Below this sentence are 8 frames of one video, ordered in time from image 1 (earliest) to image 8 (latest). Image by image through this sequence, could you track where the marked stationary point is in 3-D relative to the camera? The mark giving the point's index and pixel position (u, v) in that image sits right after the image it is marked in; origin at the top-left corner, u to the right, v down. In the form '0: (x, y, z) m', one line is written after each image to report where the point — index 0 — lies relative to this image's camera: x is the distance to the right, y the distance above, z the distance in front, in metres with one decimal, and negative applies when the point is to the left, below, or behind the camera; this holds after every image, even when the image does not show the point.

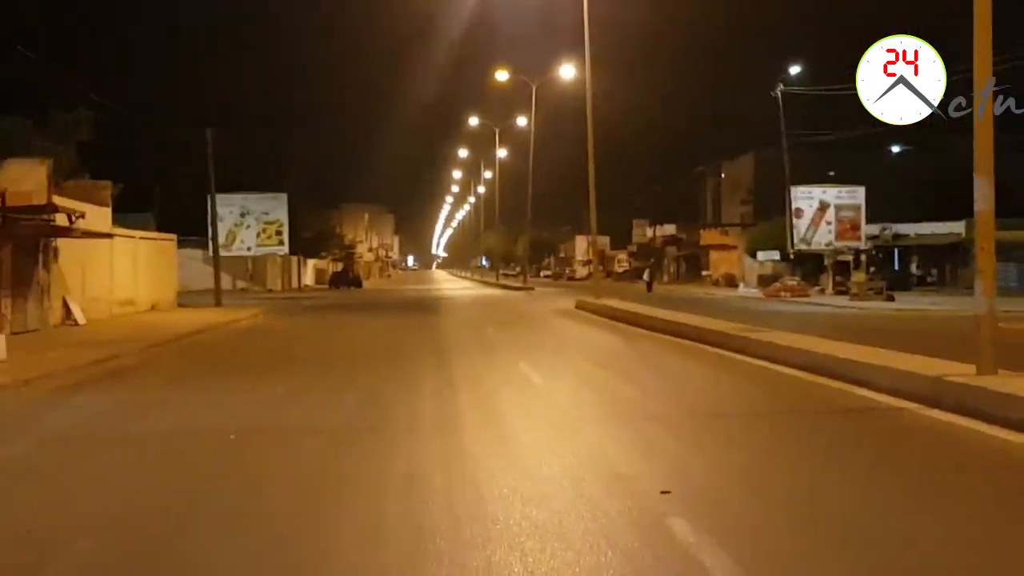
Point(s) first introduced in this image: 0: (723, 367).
0: (+3.5, -1.4, +19.6) m
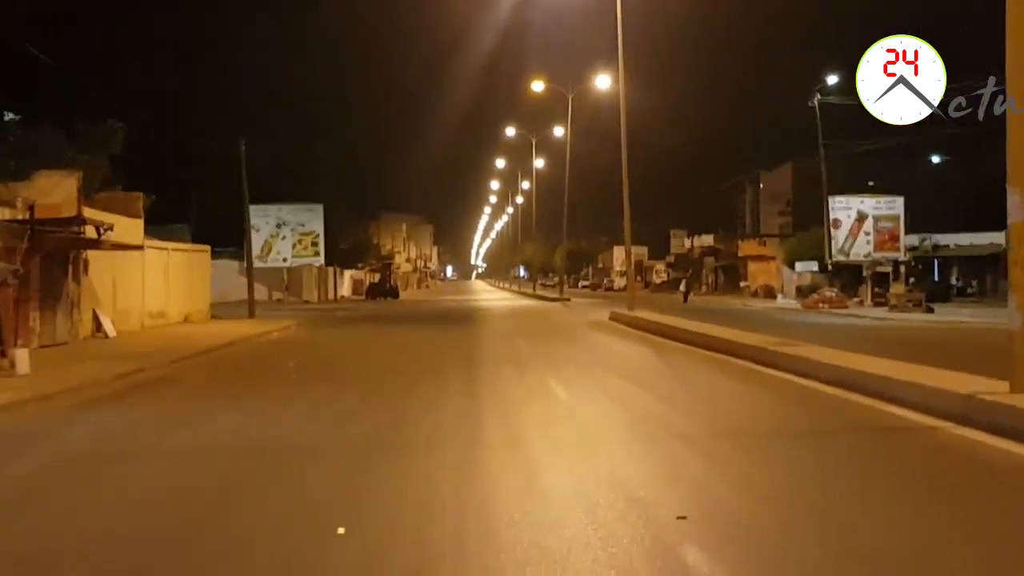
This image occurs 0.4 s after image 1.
0: (+3.9, -1.6, +19.1) m
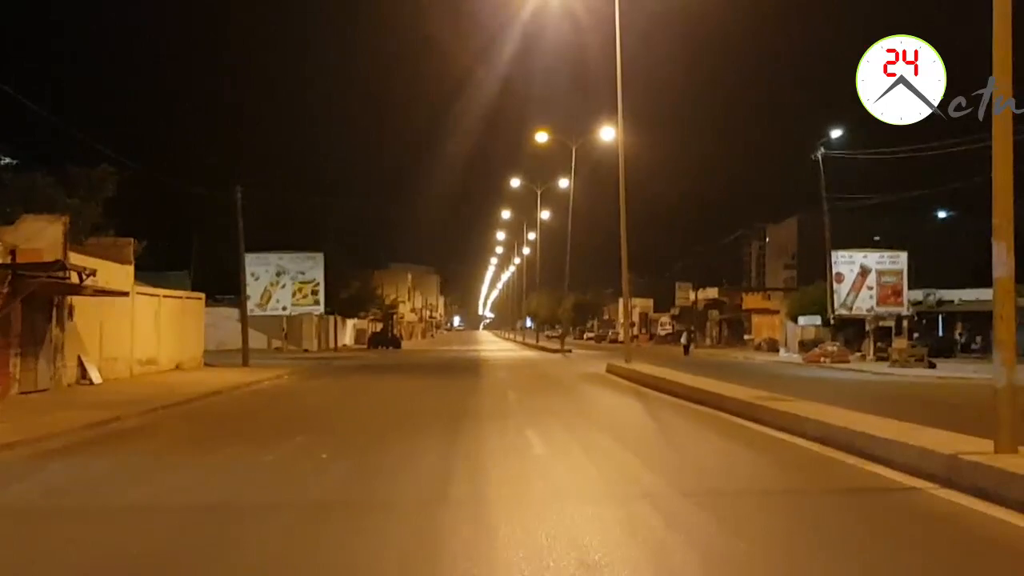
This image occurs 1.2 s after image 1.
0: (+3.6, -2.4, +18.6) m
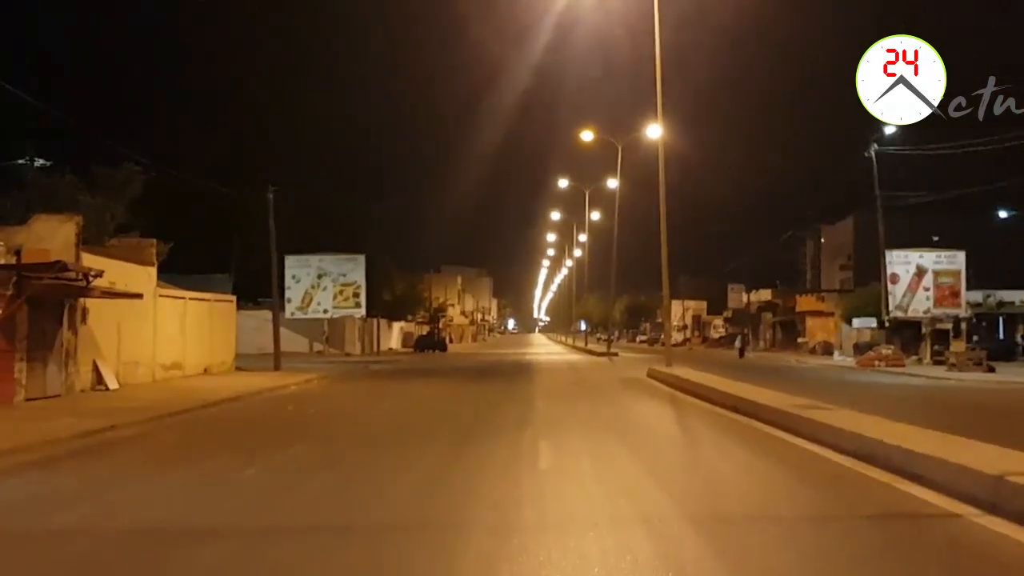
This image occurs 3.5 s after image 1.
0: (+3.7, -2.4, +17.1) m
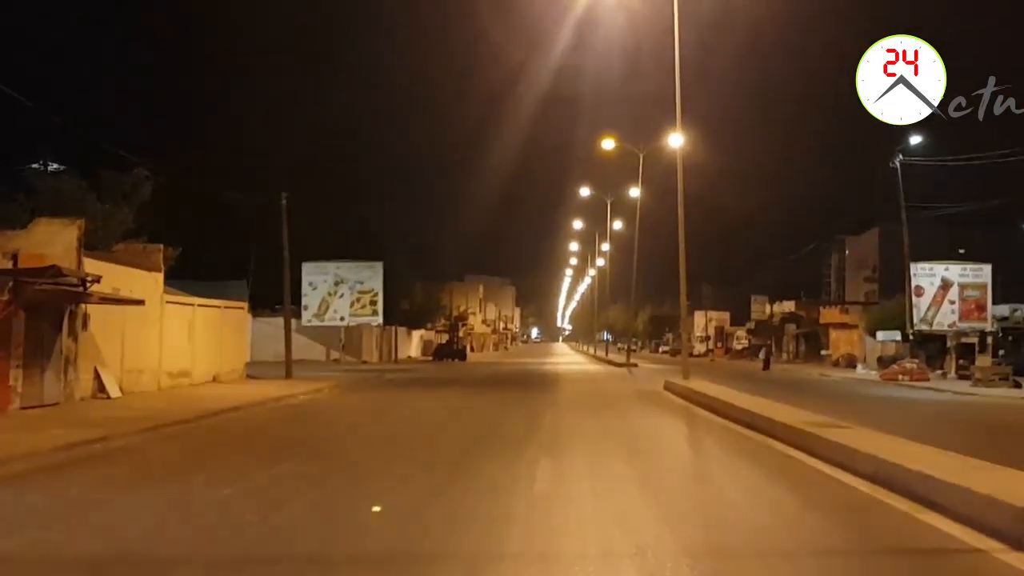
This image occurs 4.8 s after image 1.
0: (+3.7, -2.6, +16.2) m
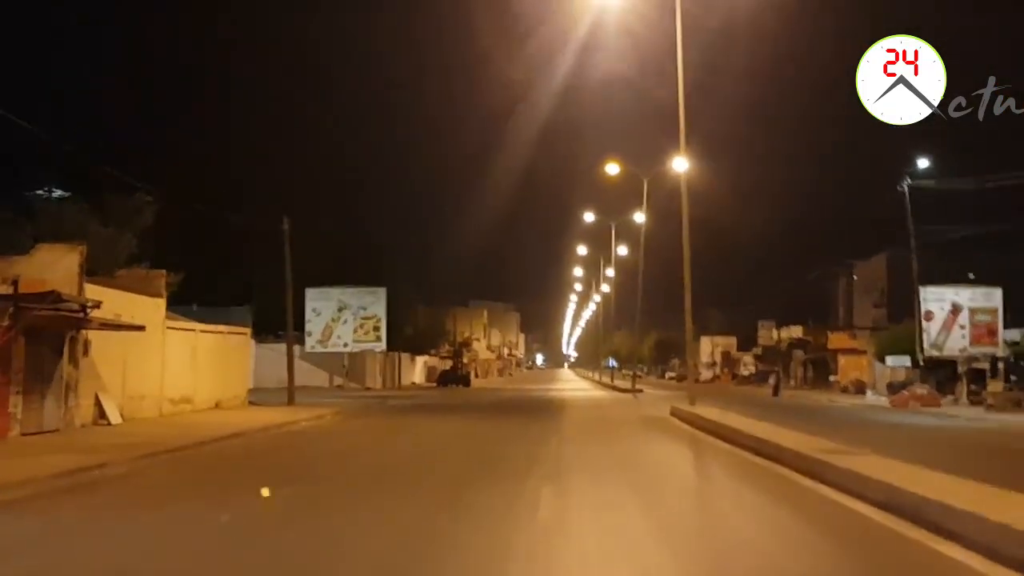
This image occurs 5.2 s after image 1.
0: (+3.7, -2.9, +16.0) m
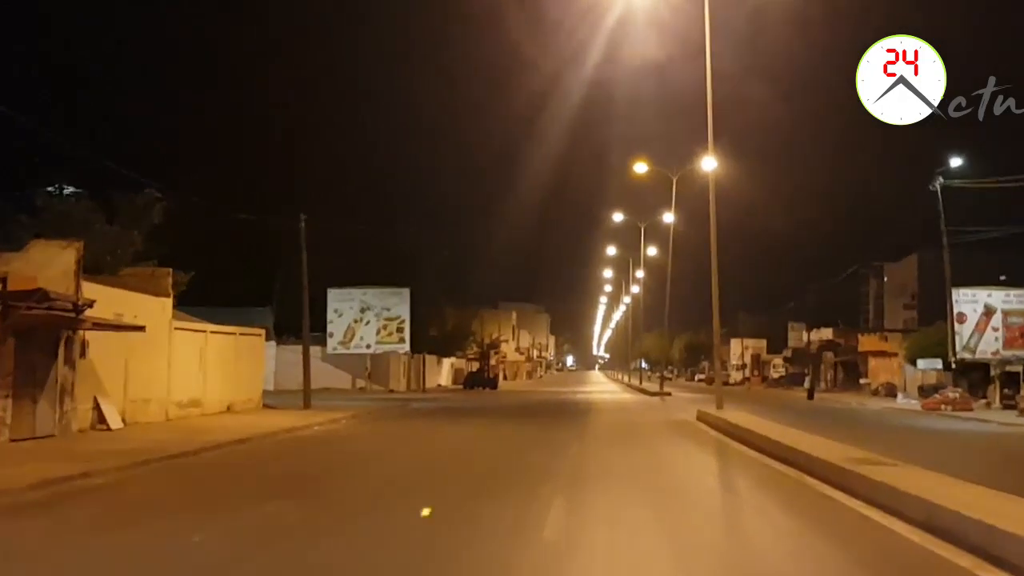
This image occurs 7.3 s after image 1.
0: (+3.8, -2.9, +14.5) m
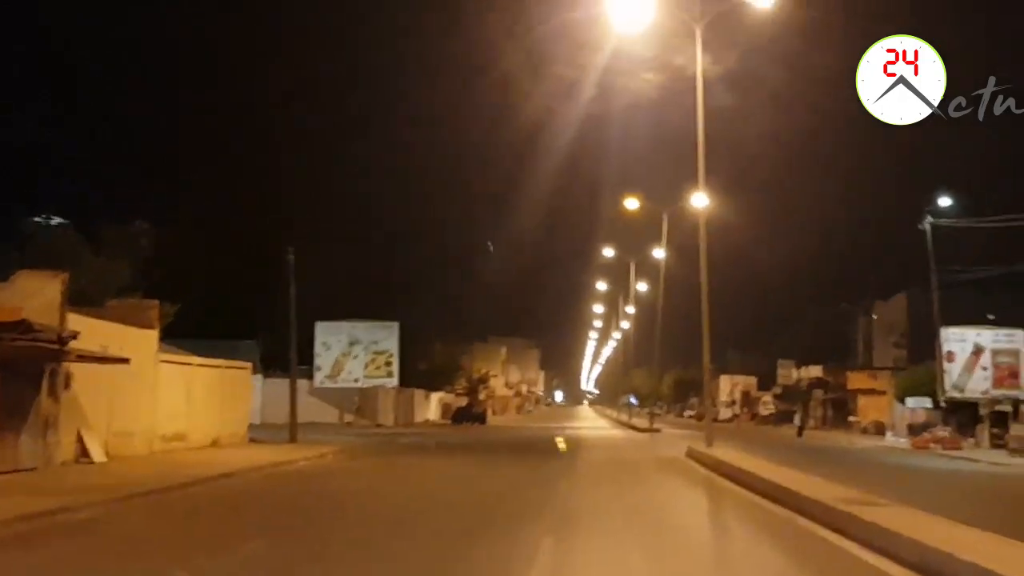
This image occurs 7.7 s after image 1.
0: (+3.6, -3.4, +14.3) m
